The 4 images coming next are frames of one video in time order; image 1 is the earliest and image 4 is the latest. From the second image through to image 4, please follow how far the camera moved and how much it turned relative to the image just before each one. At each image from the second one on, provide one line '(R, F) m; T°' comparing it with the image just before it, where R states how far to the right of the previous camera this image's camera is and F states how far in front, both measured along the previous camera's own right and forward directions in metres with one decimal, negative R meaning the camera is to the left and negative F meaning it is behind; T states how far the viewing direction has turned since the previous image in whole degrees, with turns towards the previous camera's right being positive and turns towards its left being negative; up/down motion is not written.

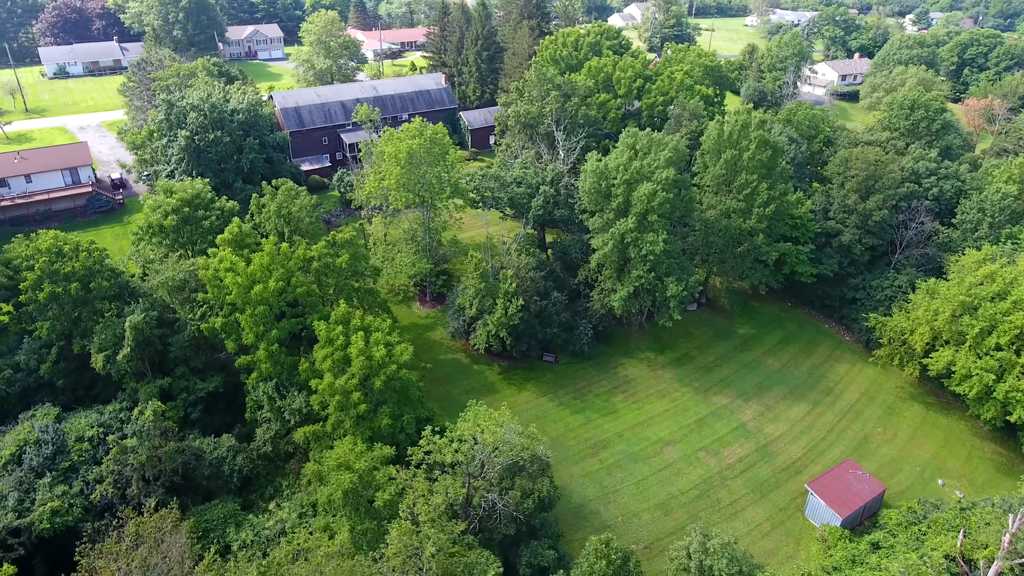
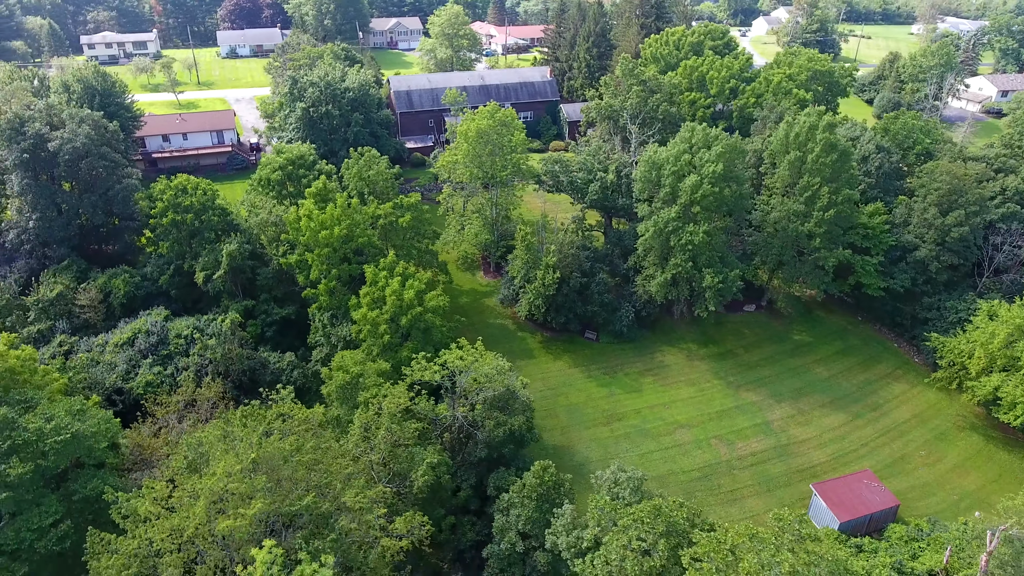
(+5.6, -2.6) m; -12°
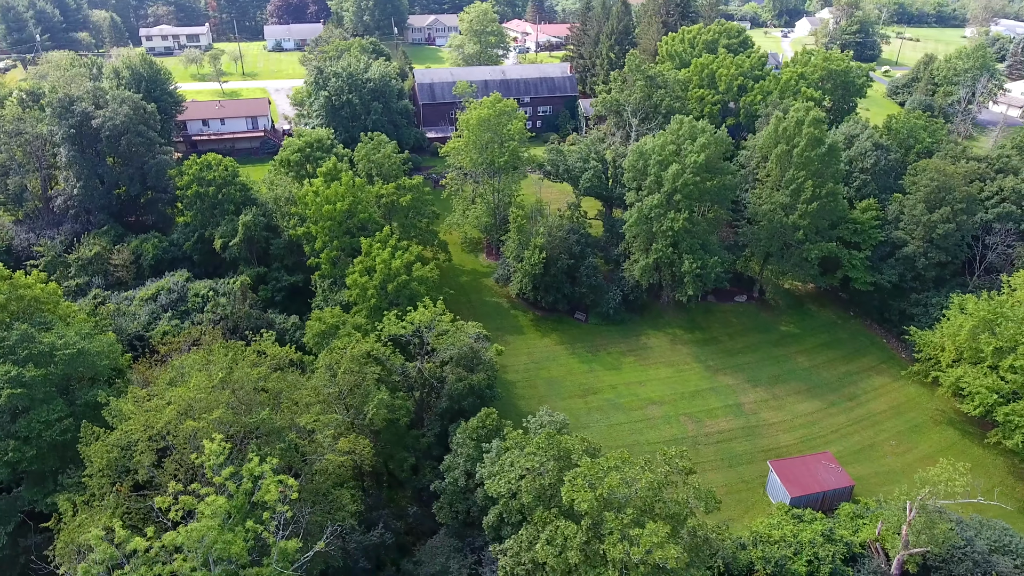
(+3.7, -2.5) m; -4°
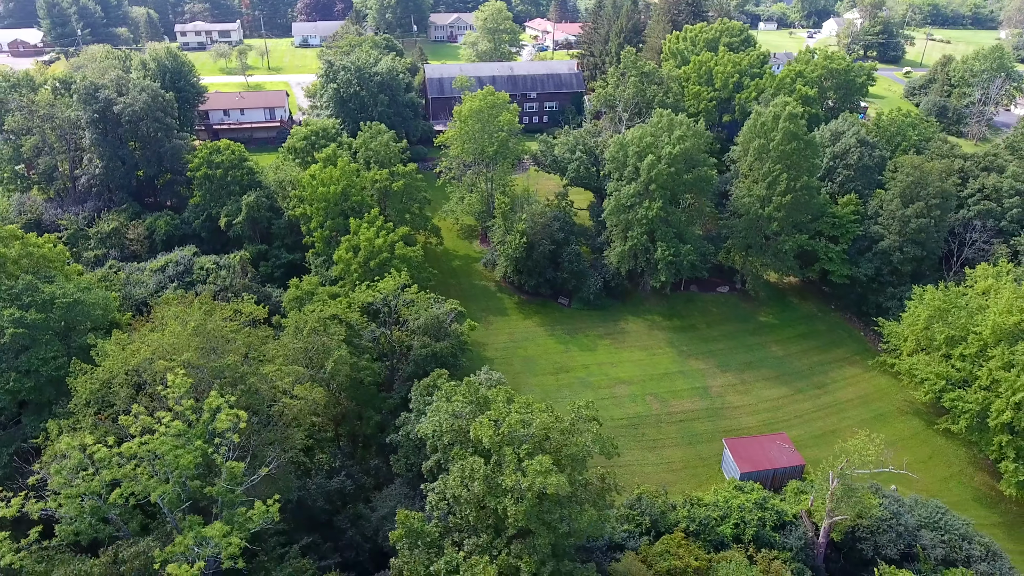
(+3.5, -2.2) m; -3°
